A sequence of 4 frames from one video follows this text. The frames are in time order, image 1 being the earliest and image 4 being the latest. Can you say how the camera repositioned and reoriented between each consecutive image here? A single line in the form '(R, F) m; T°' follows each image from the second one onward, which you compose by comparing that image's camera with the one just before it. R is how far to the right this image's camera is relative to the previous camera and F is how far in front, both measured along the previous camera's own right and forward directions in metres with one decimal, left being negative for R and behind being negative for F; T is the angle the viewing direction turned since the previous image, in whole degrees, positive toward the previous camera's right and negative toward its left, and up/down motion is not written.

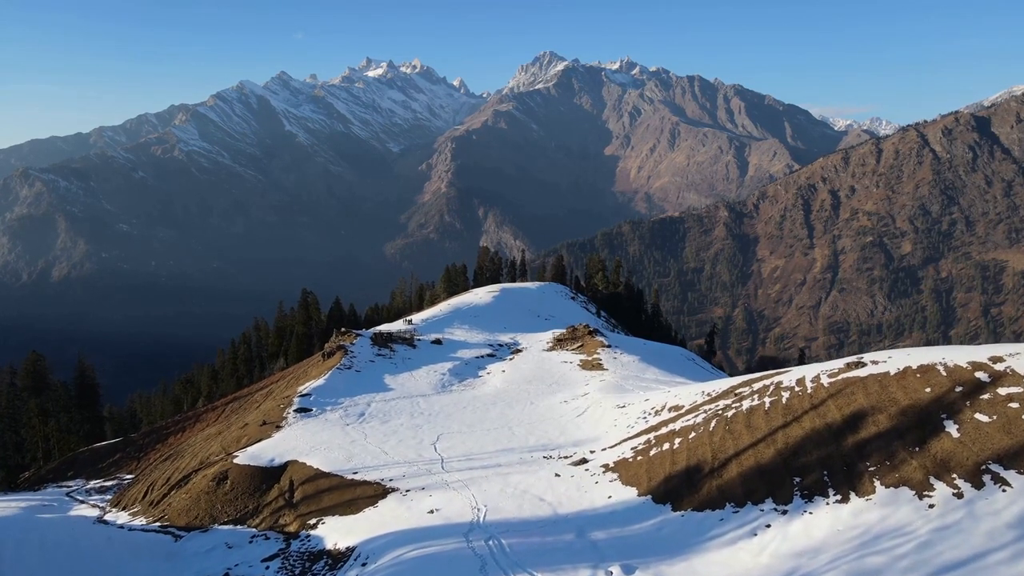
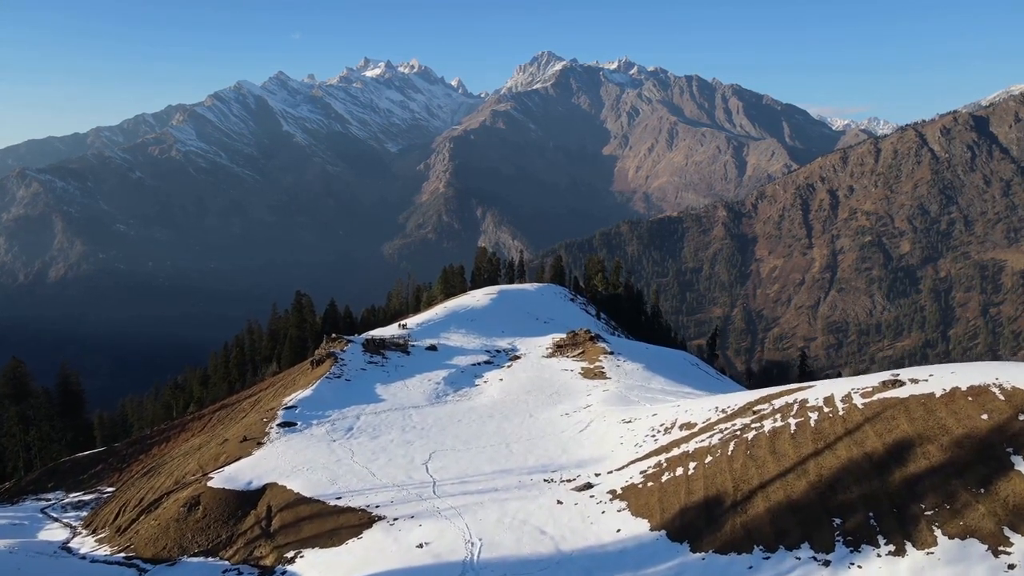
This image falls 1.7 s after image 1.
(0.0, +2.4) m; 0°
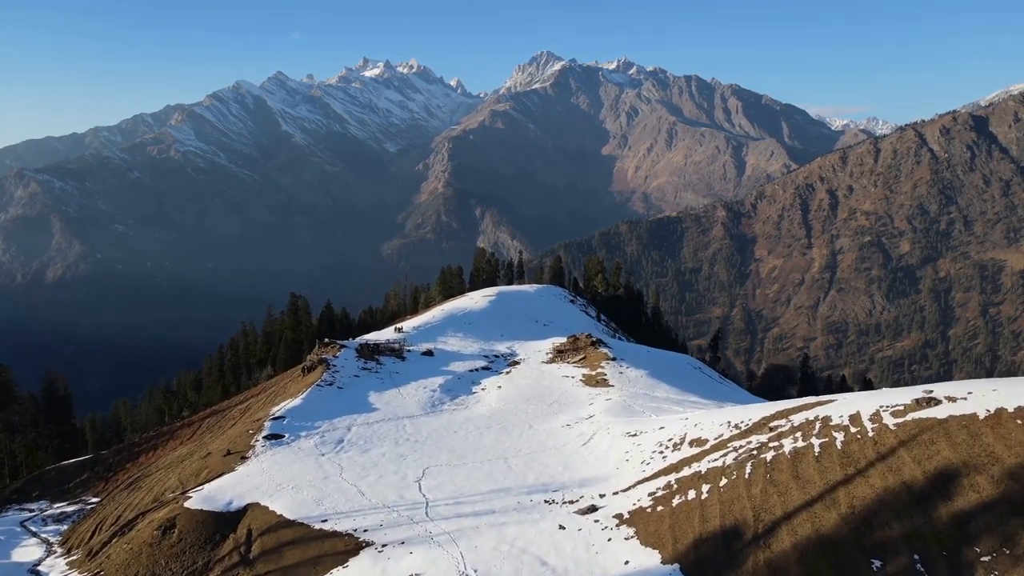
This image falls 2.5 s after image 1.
(0.0, +1.8) m; 0°
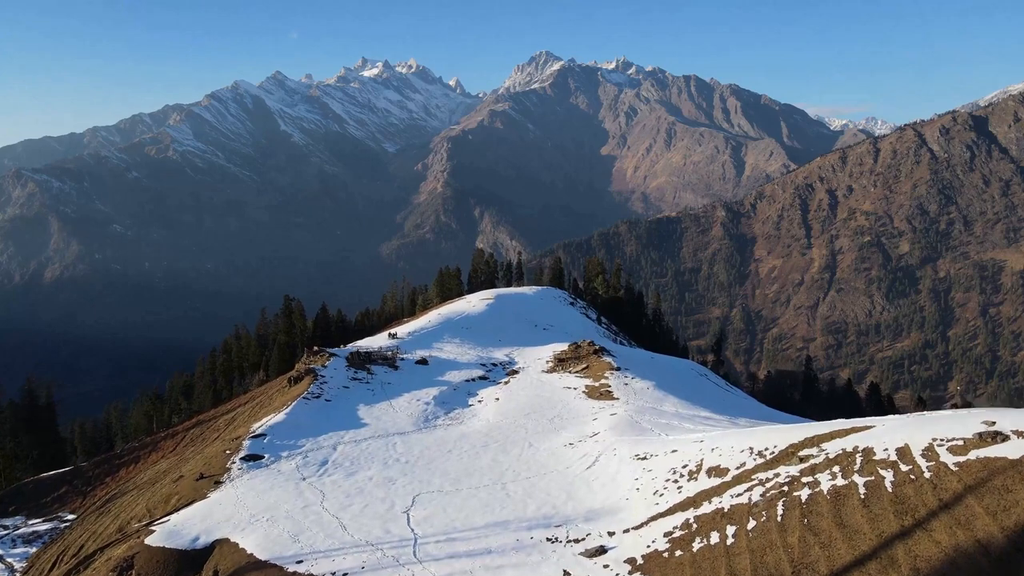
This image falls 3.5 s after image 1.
(0.0, +2.7) m; 0°
